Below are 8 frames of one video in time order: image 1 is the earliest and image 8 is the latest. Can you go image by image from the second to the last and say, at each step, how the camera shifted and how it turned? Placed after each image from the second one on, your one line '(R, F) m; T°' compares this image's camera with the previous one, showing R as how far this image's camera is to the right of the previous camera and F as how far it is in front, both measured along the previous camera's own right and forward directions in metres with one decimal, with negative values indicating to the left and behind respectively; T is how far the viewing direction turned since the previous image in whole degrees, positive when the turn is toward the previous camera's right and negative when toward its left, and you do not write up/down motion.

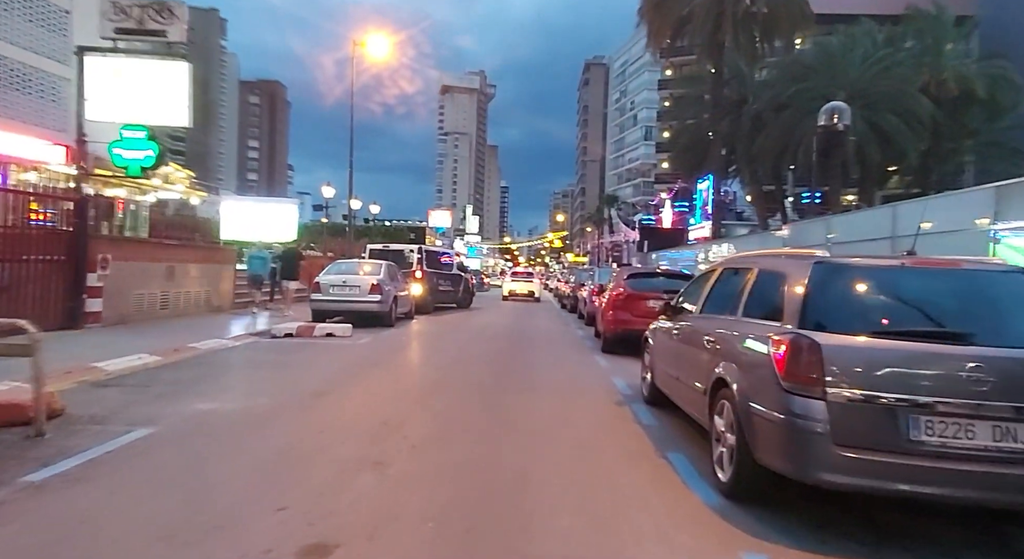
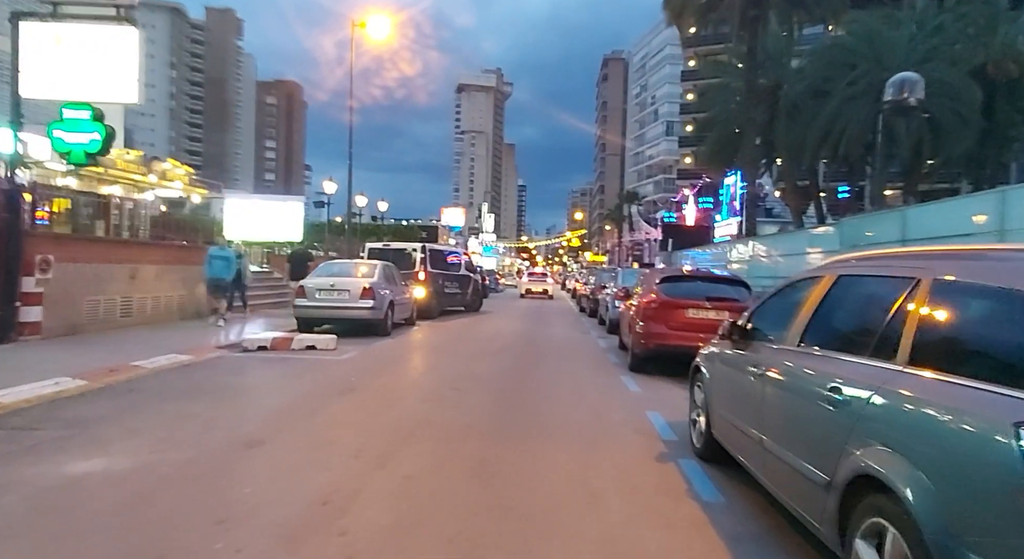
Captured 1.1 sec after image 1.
(+0.2, +2.1) m; -2°
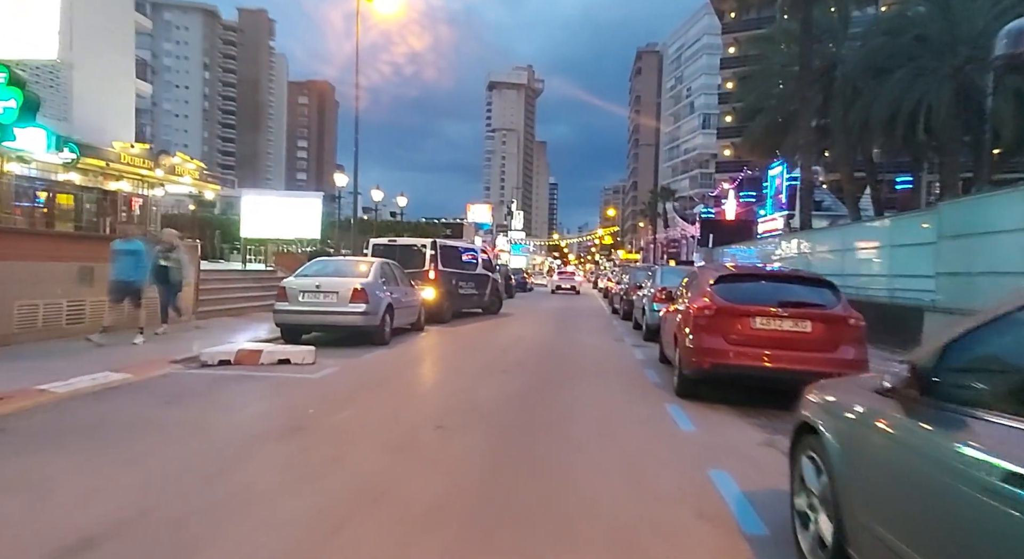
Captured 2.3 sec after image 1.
(+0.3, +2.4) m; -3°
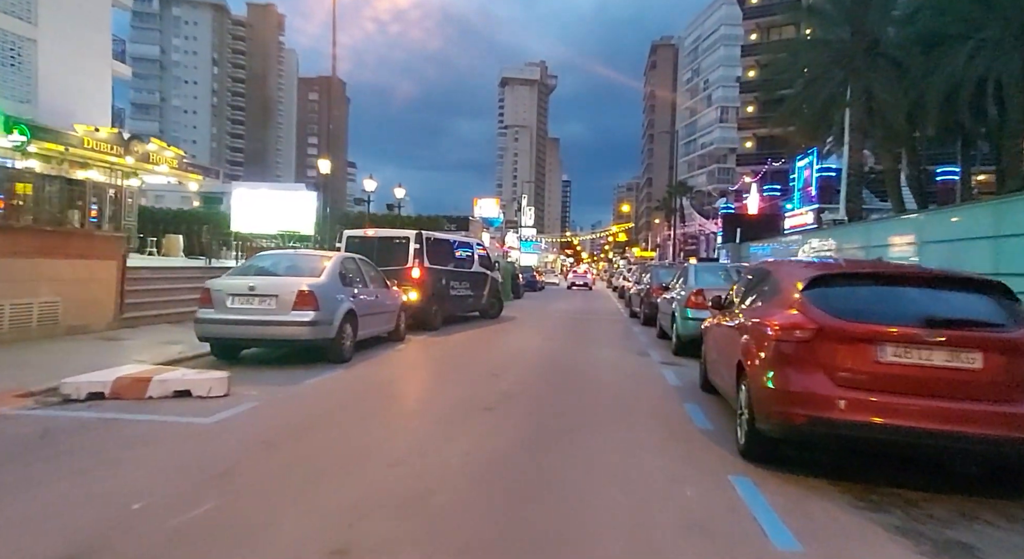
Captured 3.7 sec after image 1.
(+0.3, +3.0) m; -1°
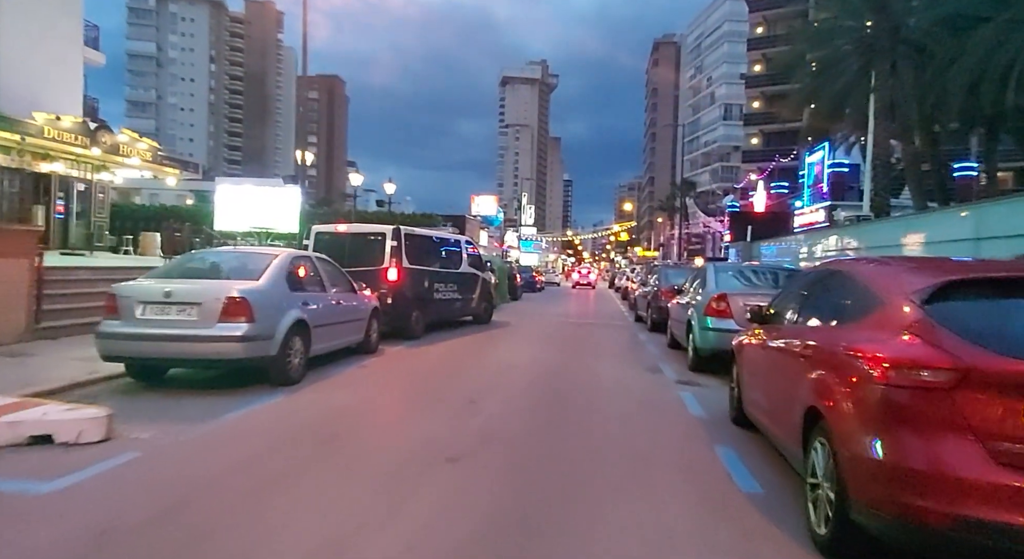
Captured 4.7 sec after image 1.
(+0.2, +1.9) m; 0°
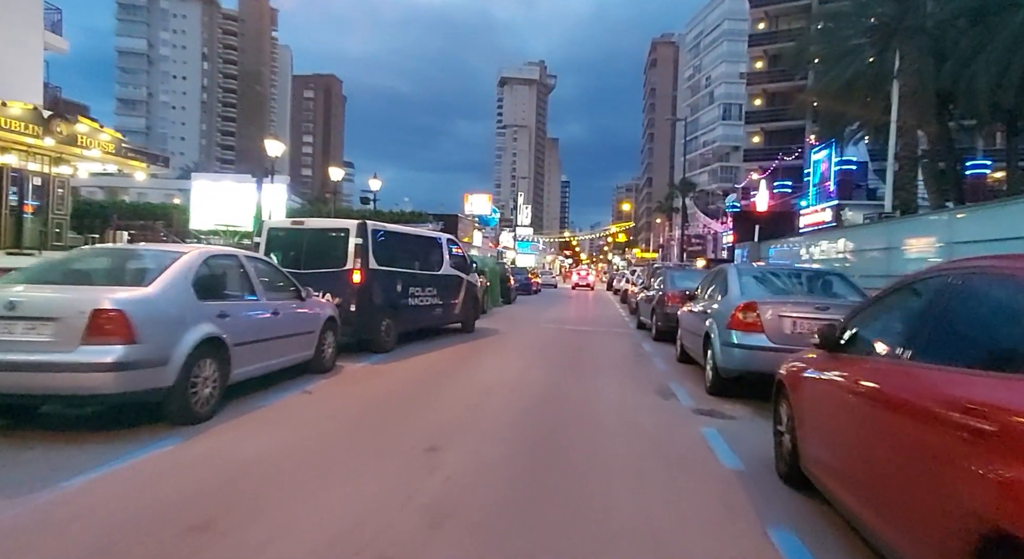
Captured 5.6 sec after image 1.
(+0.2, +2.0) m; 0°
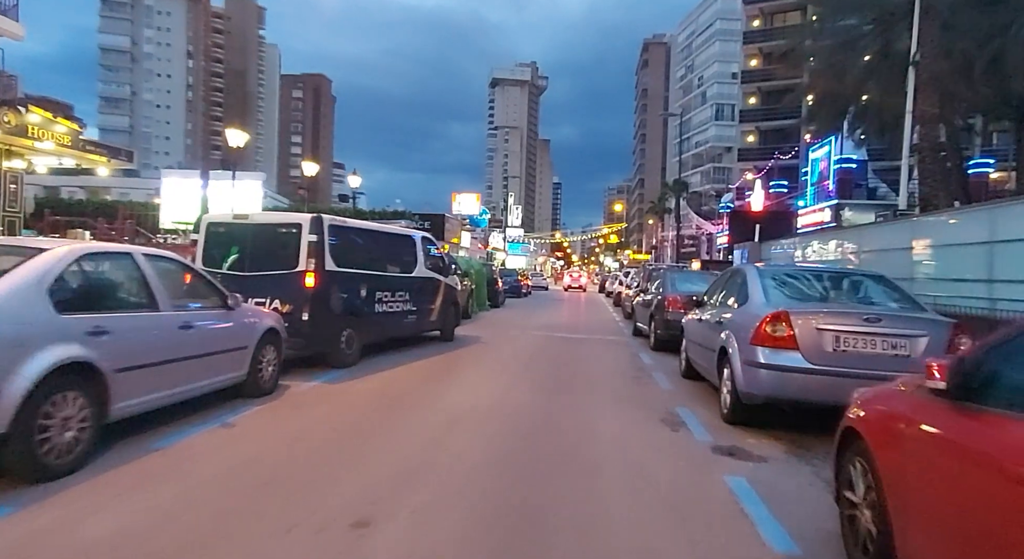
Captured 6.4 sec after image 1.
(+0.2, +1.7) m; +1°
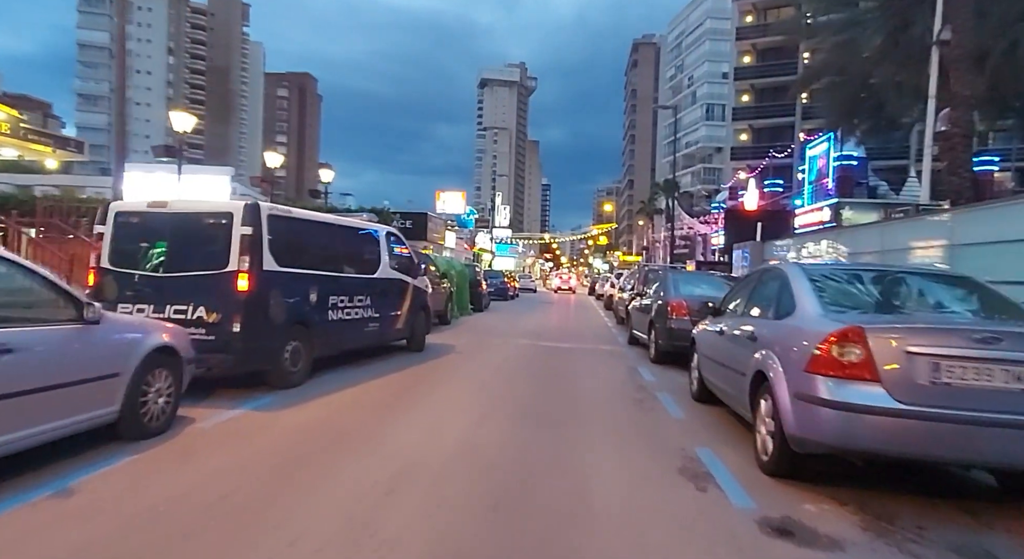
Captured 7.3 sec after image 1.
(+0.2, +2.0) m; +1°
